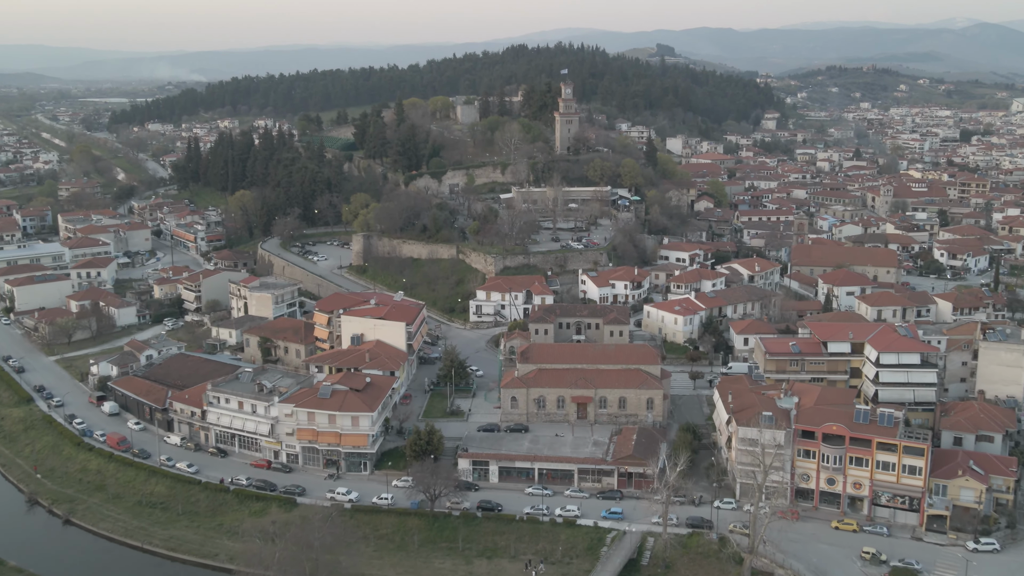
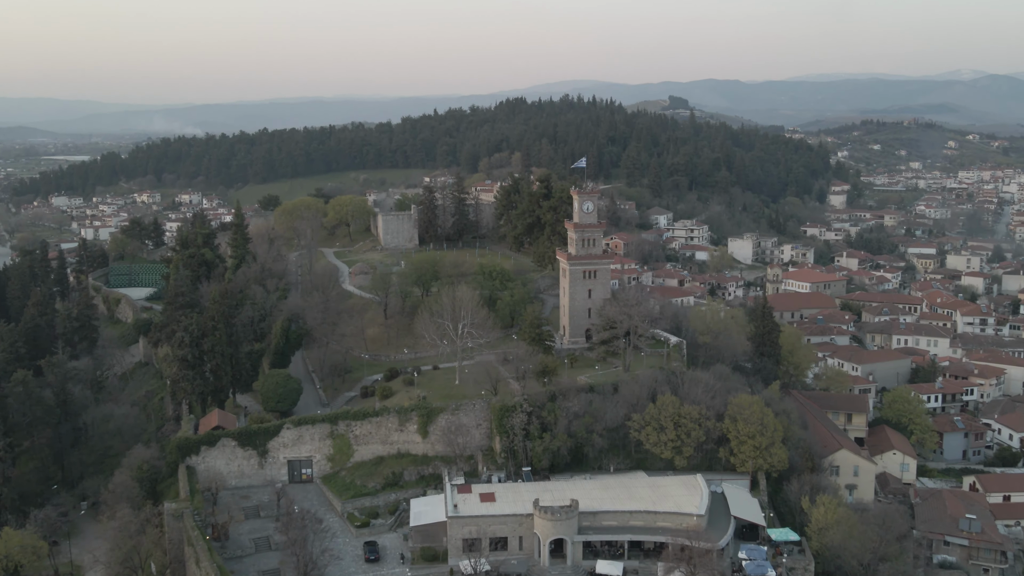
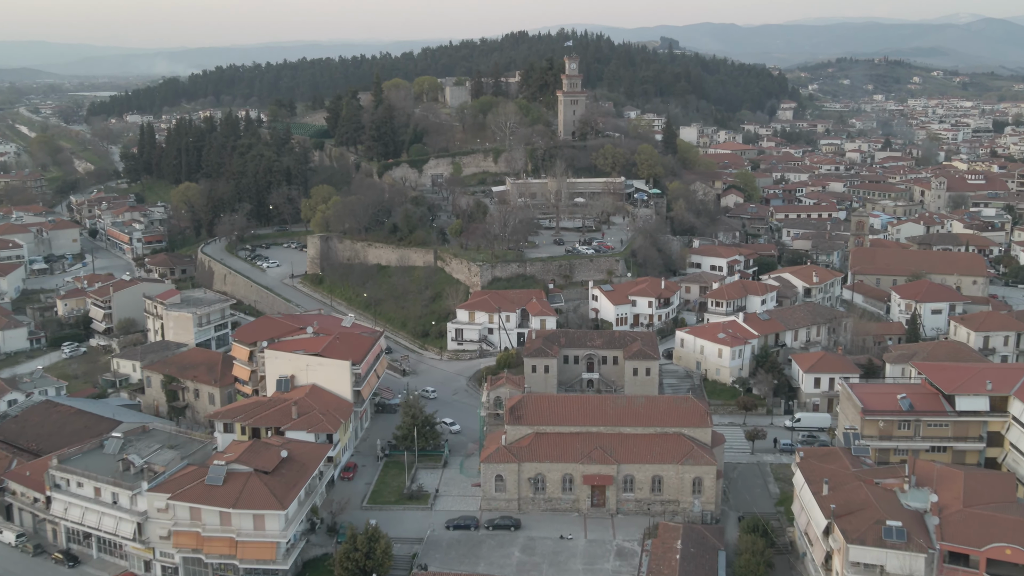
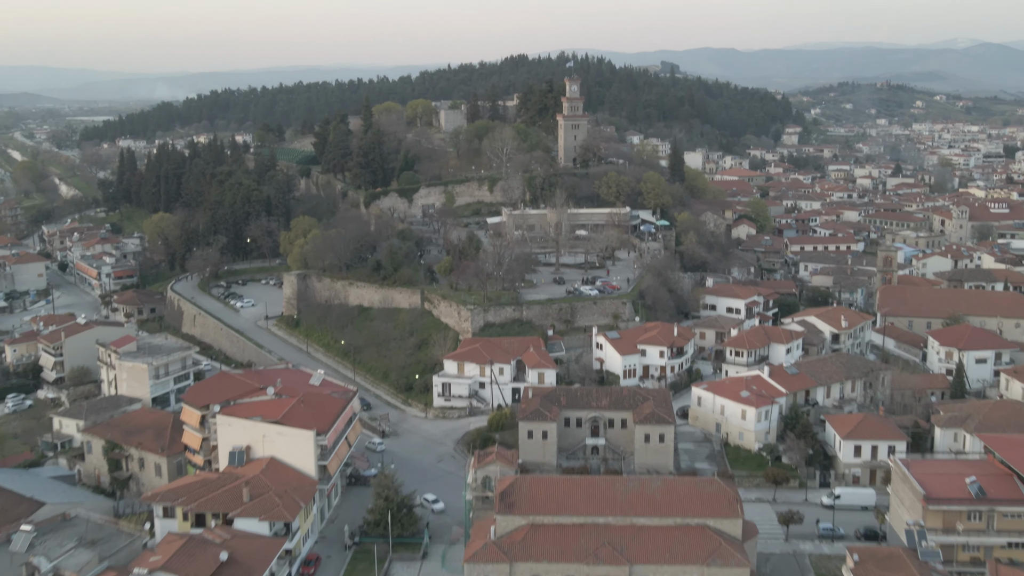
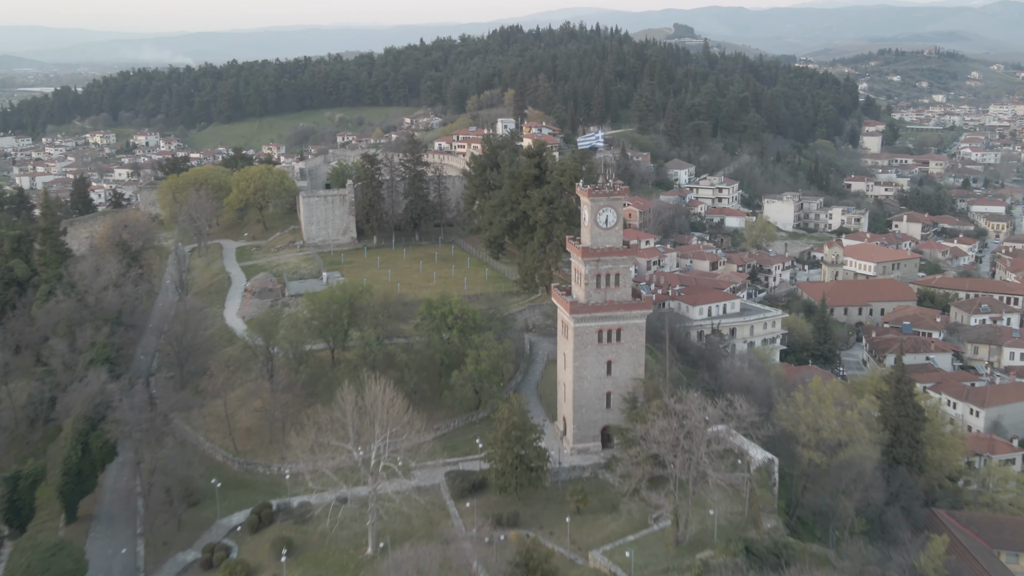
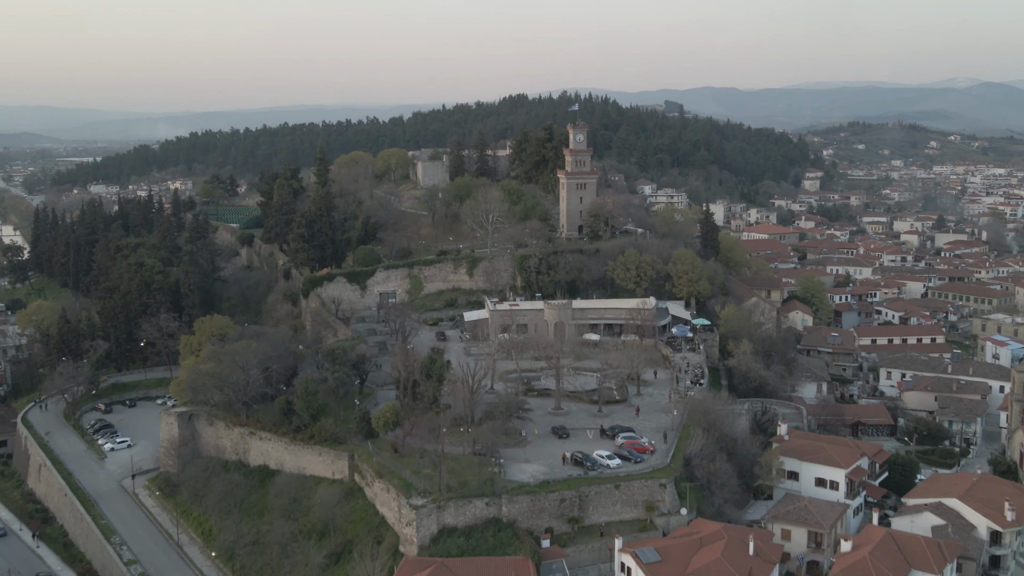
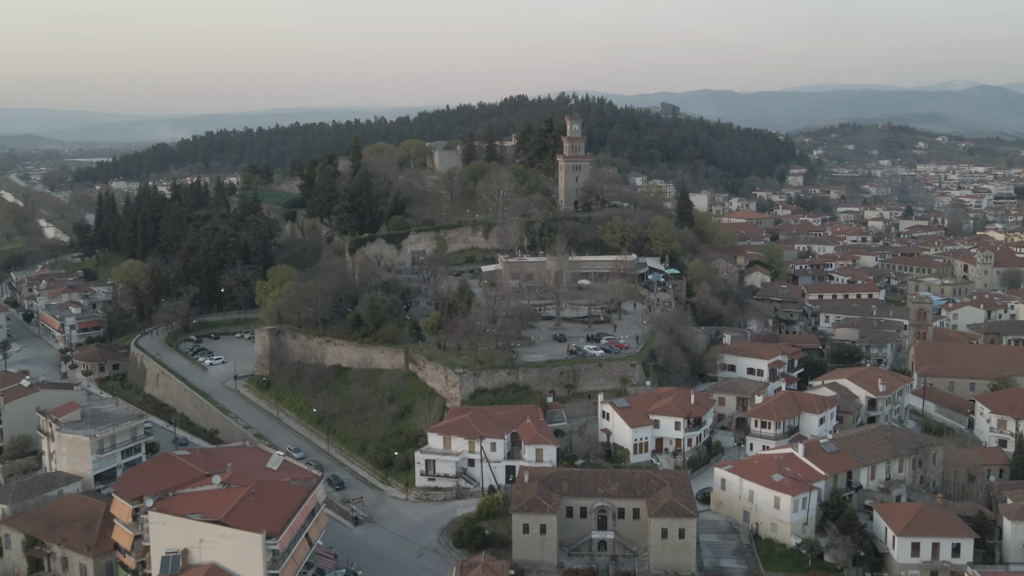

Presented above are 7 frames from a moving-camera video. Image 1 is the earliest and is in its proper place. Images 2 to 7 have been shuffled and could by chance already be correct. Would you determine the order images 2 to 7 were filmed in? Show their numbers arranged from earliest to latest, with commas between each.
3, 4, 7, 6, 2, 5
